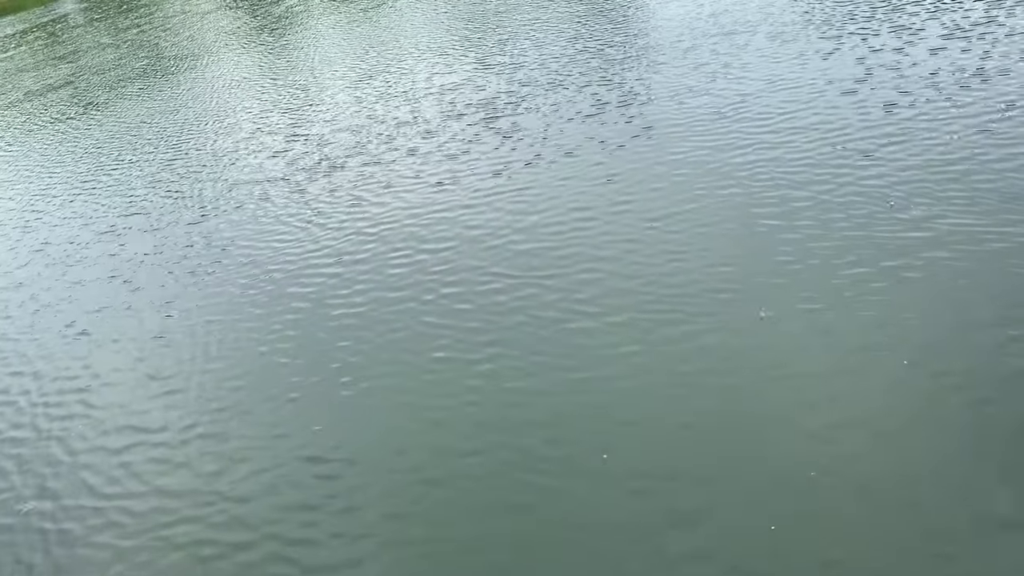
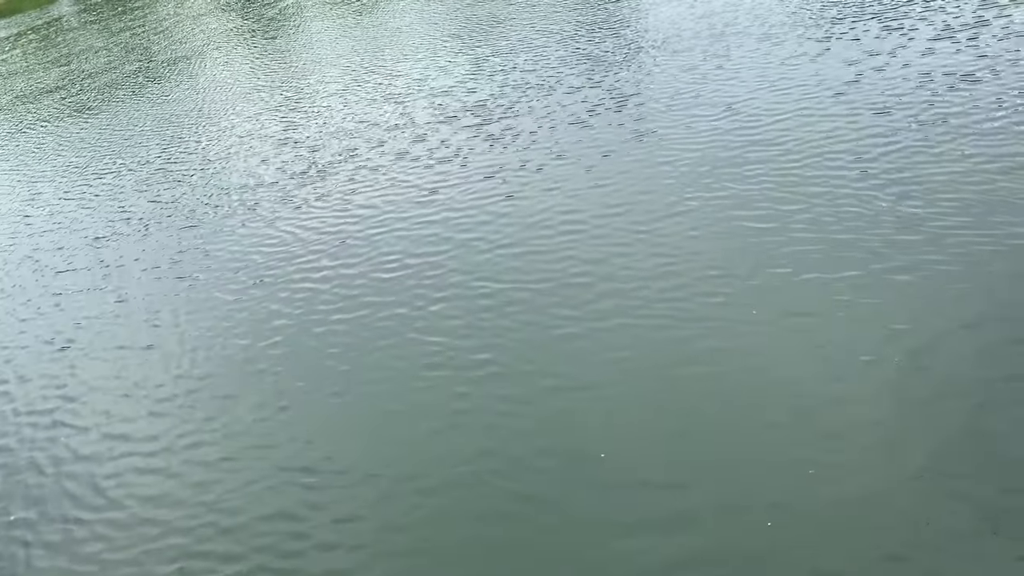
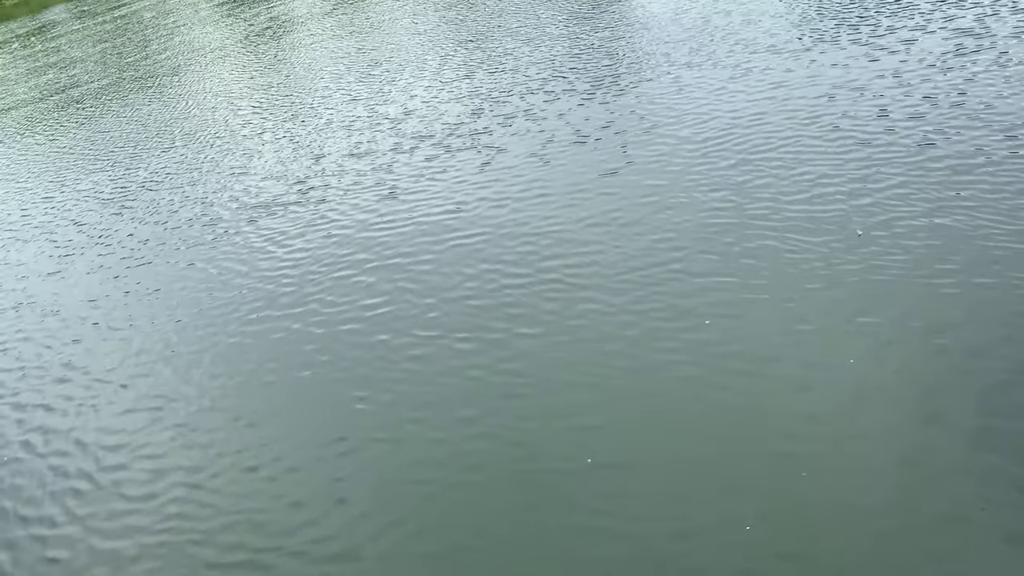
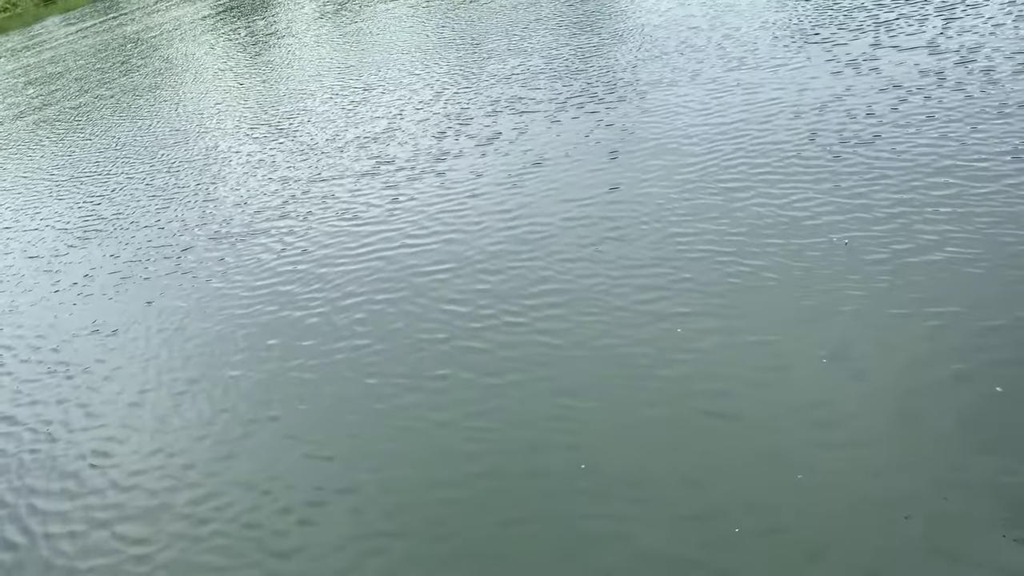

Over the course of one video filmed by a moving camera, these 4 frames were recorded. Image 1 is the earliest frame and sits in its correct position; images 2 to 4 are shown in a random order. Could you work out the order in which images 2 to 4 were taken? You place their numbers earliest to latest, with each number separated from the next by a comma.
2, 3, 4
